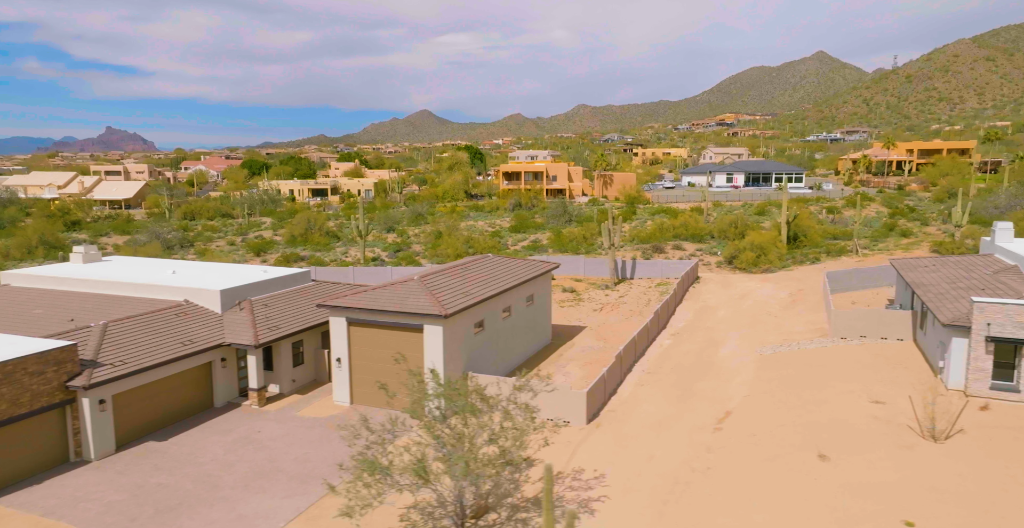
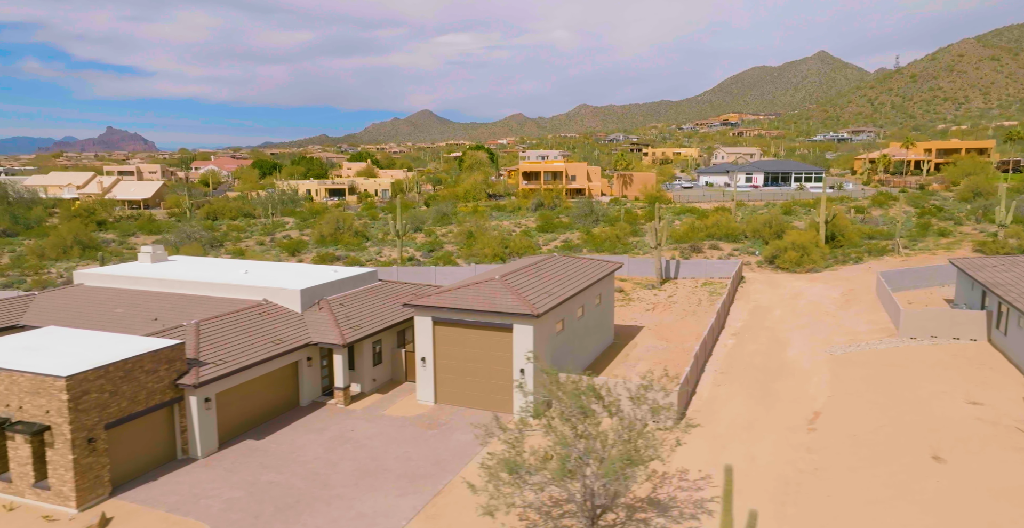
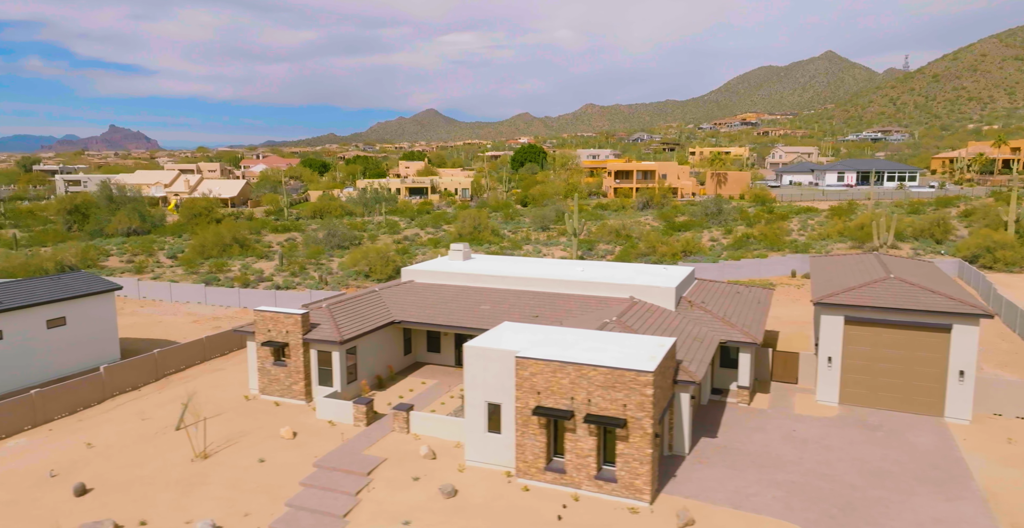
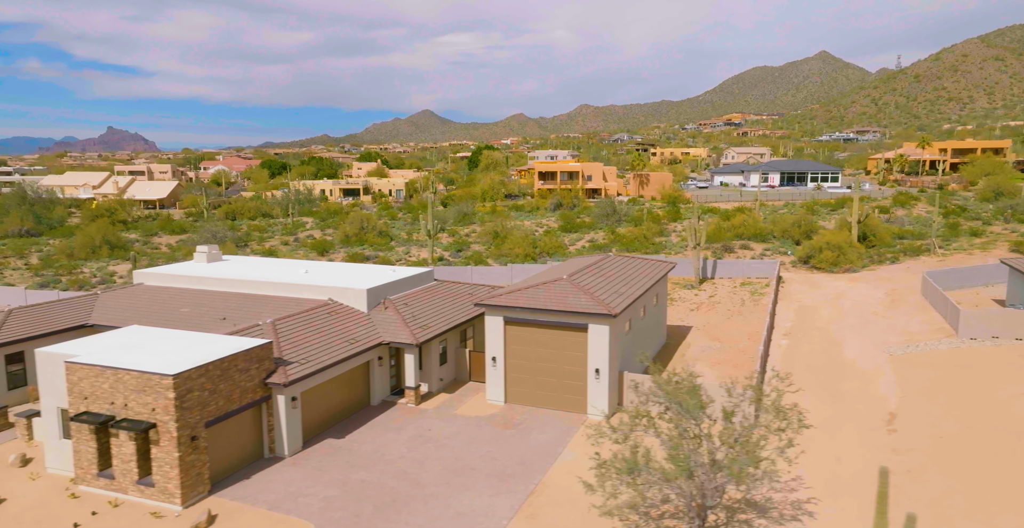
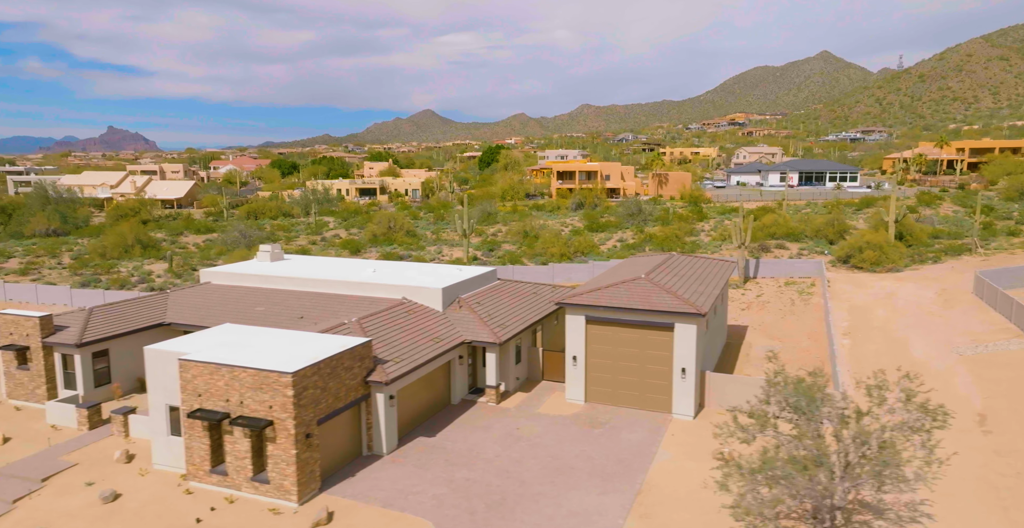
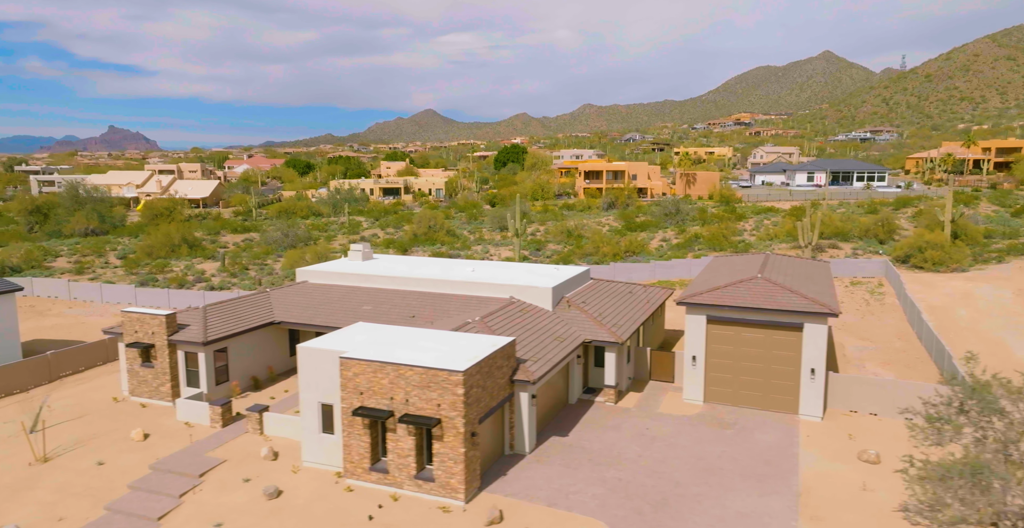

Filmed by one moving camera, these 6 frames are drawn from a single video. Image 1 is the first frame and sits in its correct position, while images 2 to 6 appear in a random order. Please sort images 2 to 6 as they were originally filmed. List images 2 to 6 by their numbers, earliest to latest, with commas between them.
2, 4, 5, 6, 3
